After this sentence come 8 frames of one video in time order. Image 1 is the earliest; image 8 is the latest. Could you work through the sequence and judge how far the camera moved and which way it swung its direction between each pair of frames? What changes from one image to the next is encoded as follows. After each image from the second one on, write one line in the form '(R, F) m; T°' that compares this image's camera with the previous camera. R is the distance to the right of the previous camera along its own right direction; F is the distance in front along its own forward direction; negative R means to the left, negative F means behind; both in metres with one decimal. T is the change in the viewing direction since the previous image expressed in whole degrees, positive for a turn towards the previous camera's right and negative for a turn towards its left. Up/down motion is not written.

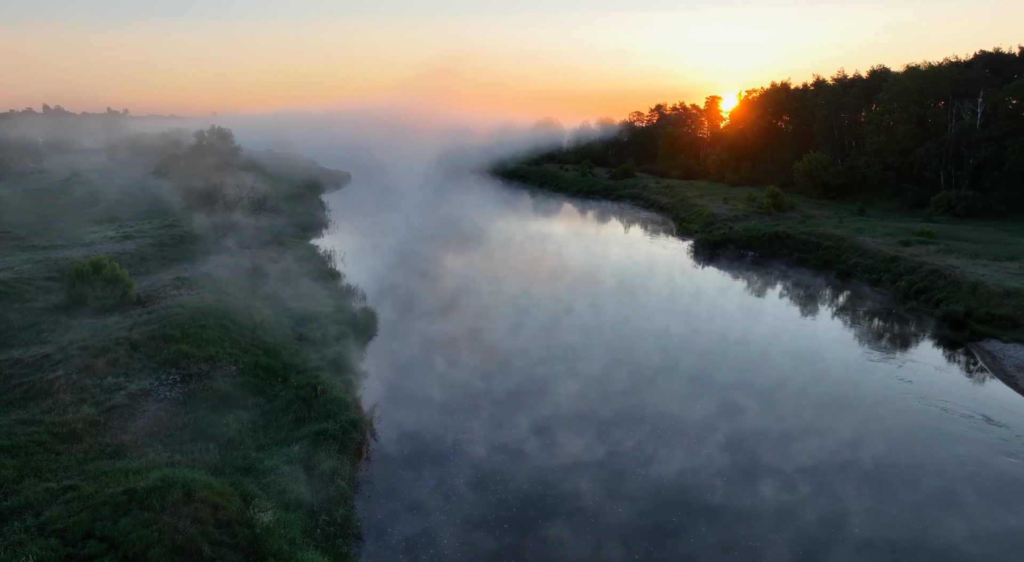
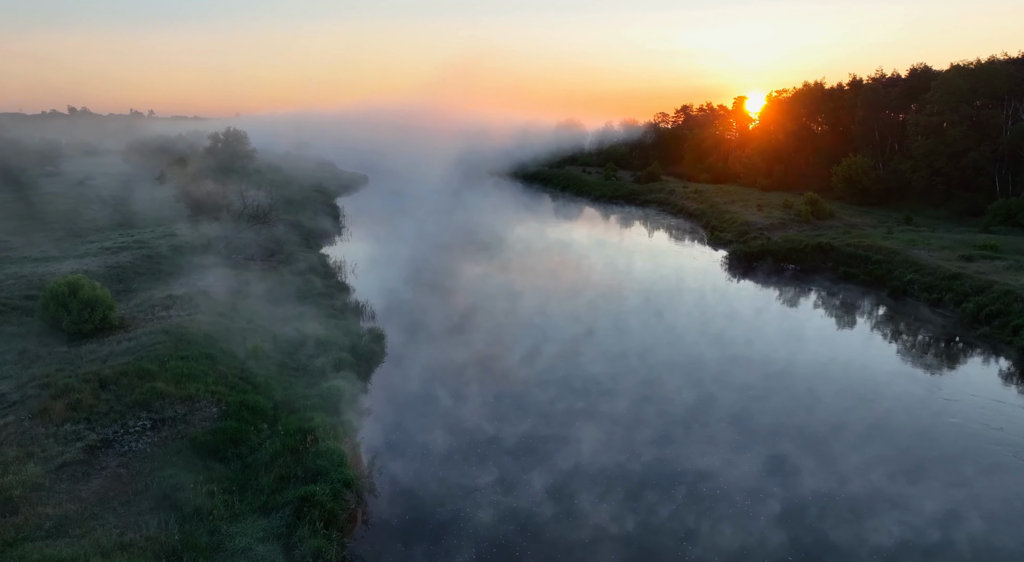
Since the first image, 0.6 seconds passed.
(0.0, +2.2) m; -2°
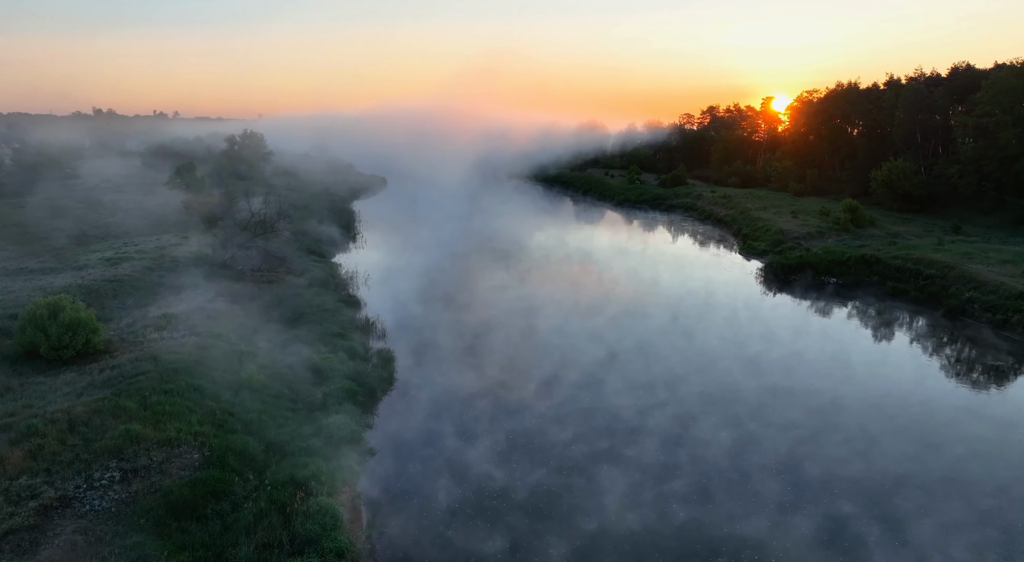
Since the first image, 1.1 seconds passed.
(0.0, +1.8) m; -2°
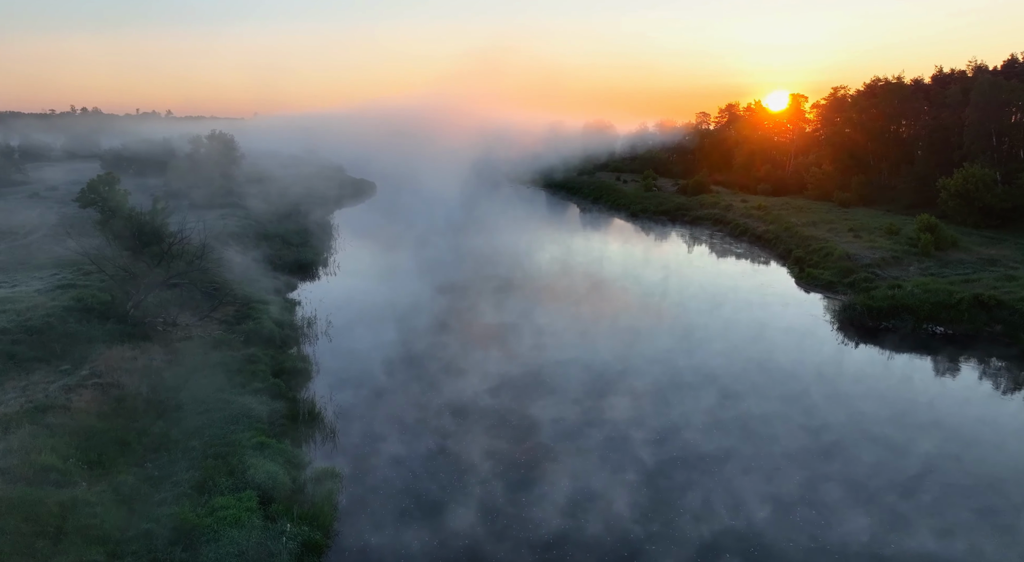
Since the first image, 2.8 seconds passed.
(+0.2, +7.2) m; 0°
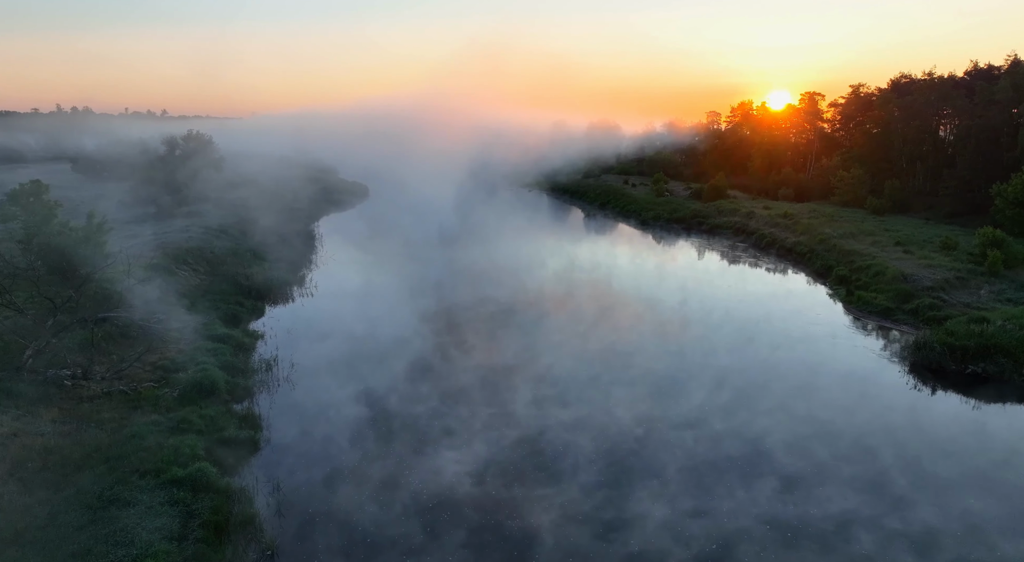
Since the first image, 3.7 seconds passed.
(+0.1, +4.5) m; 0°
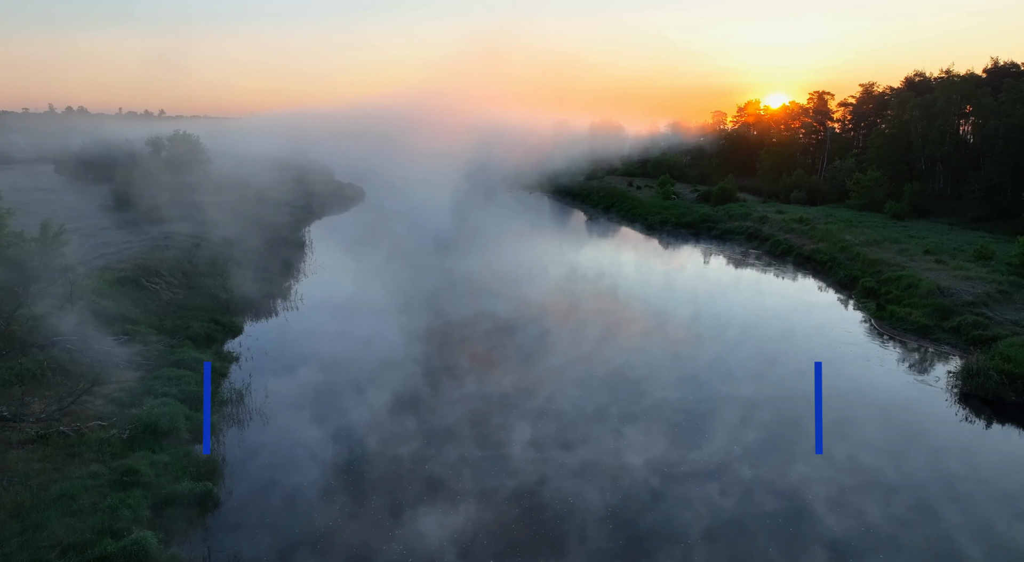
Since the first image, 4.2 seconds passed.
(+0.1, +2.4) m; 0°
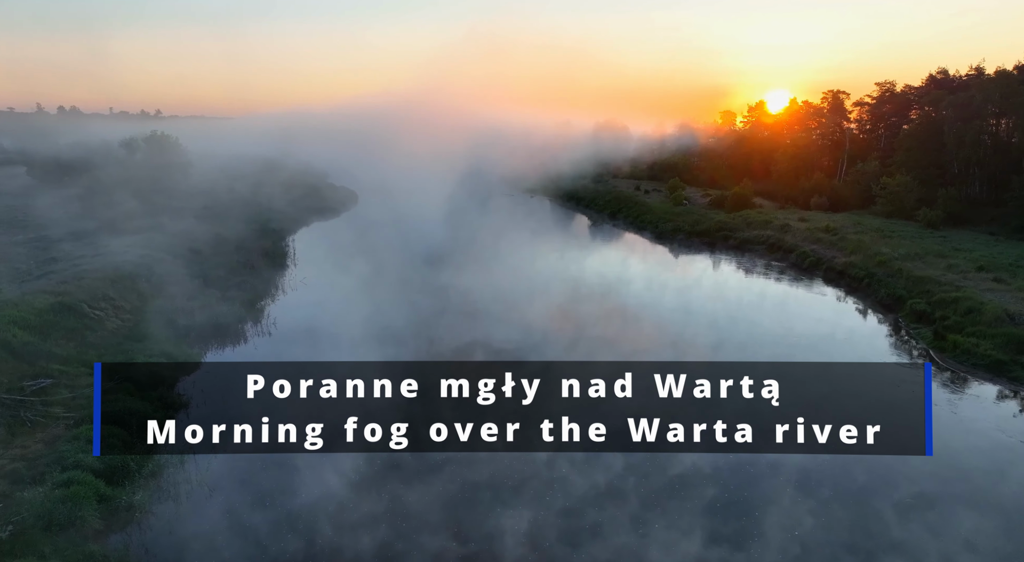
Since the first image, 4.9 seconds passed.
(+0.1, +3.6) m; 0°
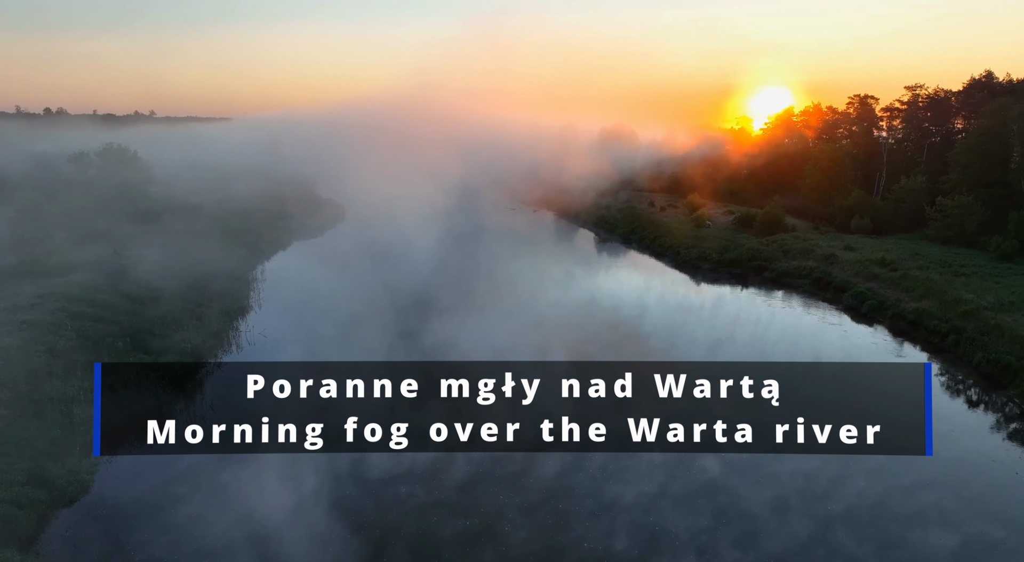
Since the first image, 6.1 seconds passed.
(-0.1, +5.9) m; 0°
